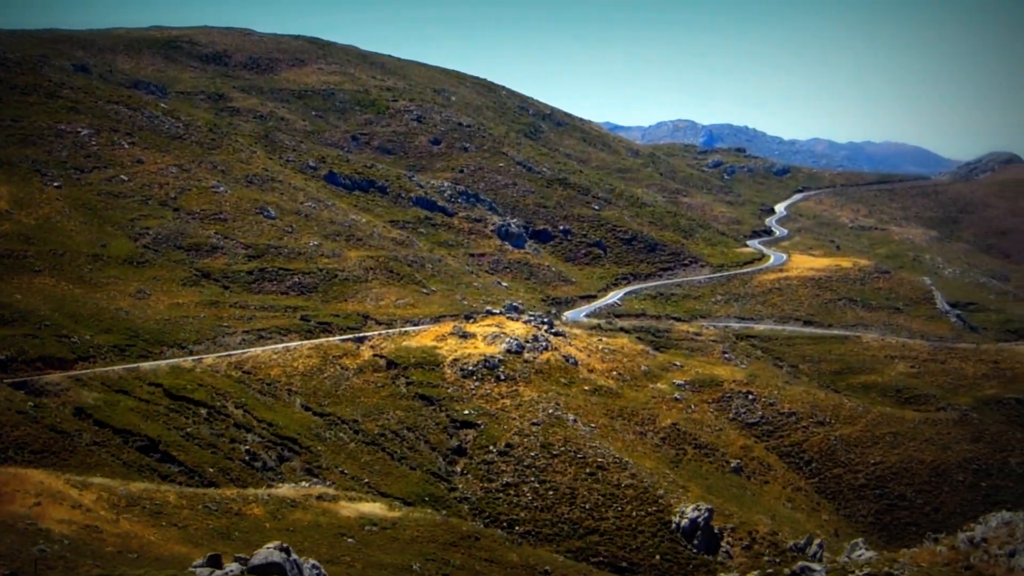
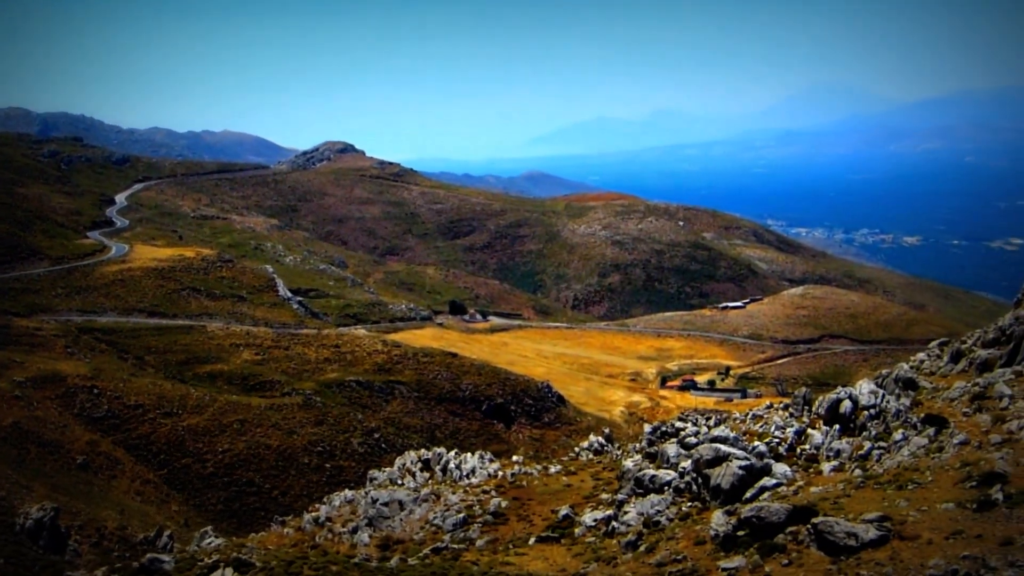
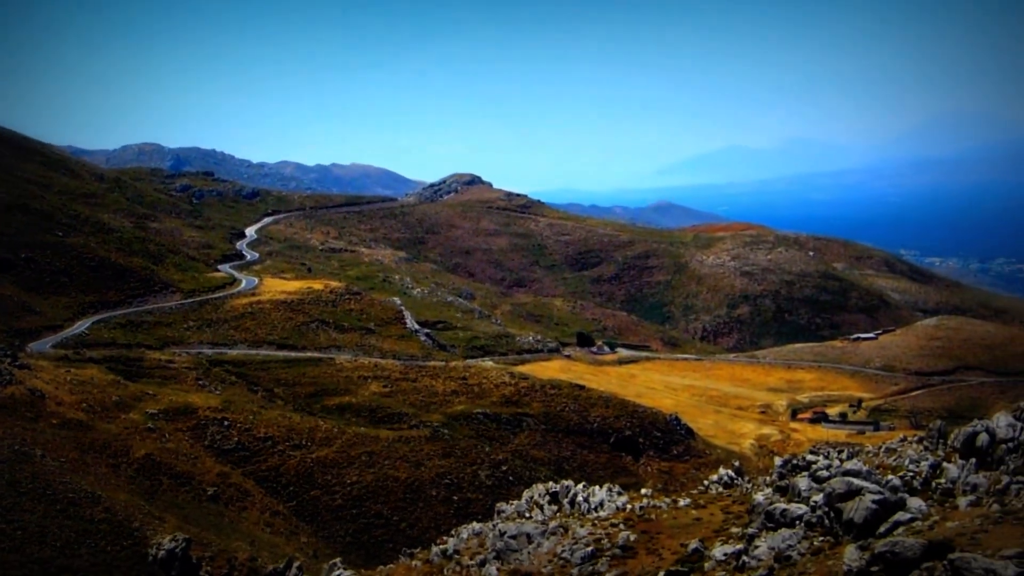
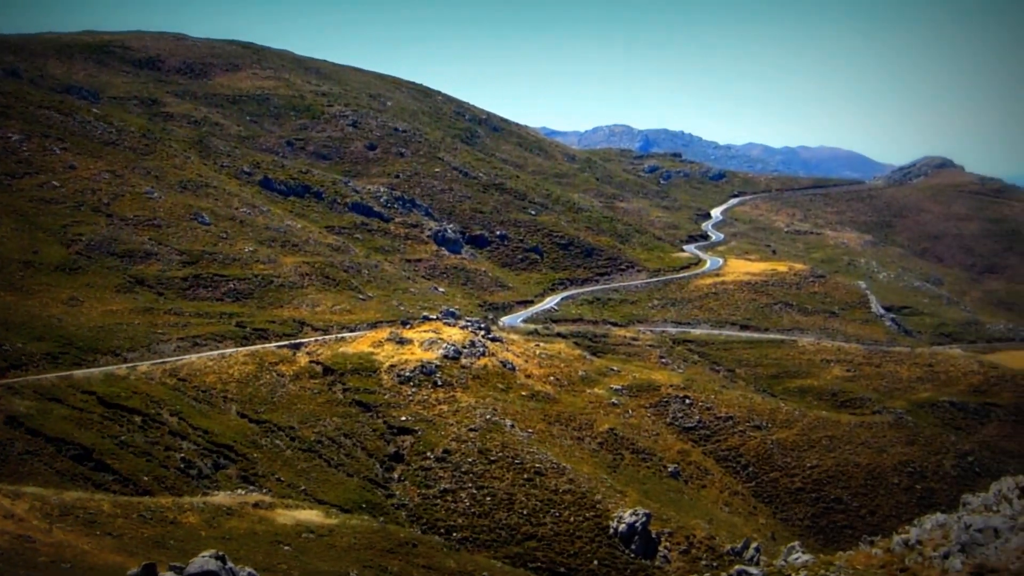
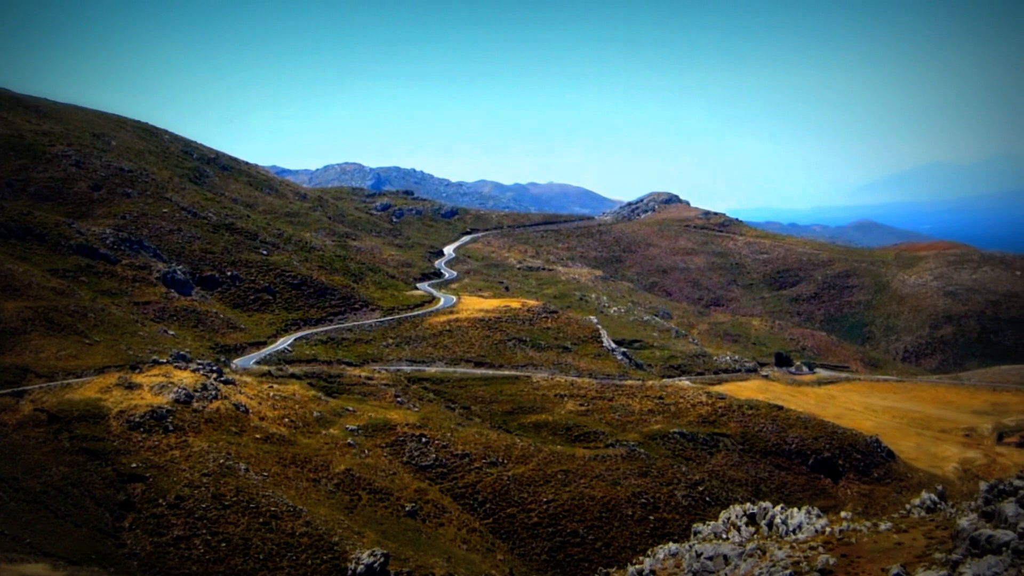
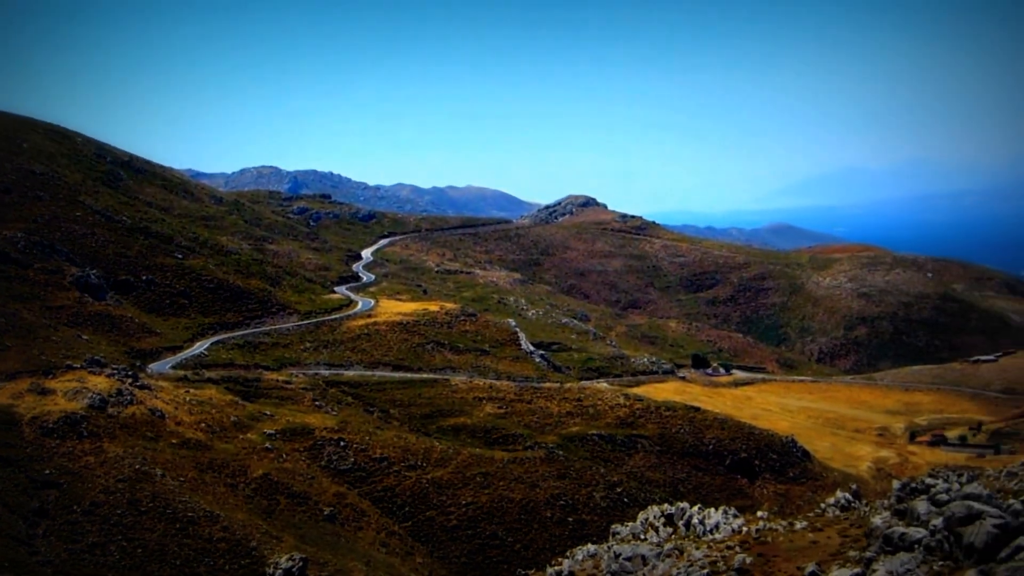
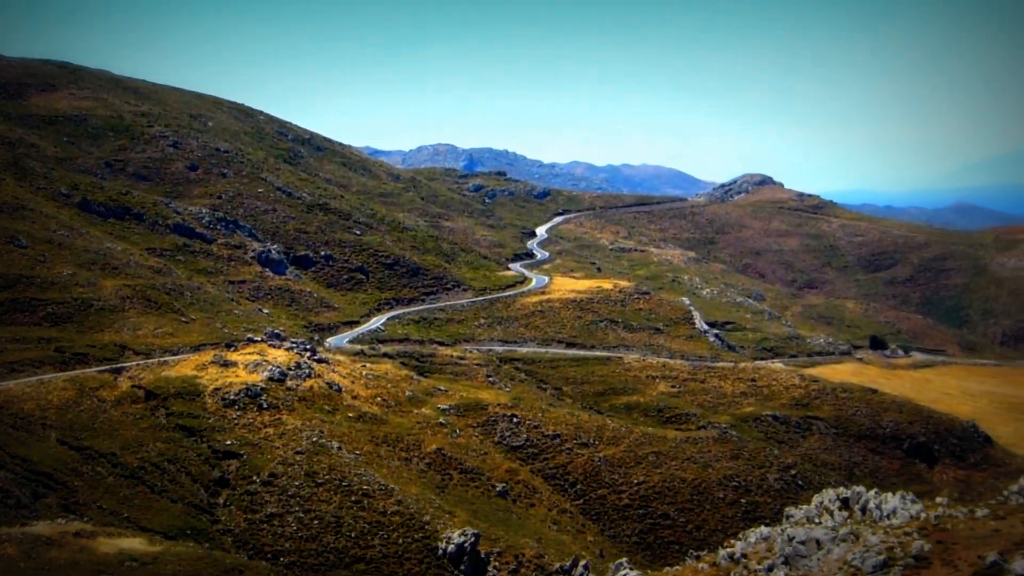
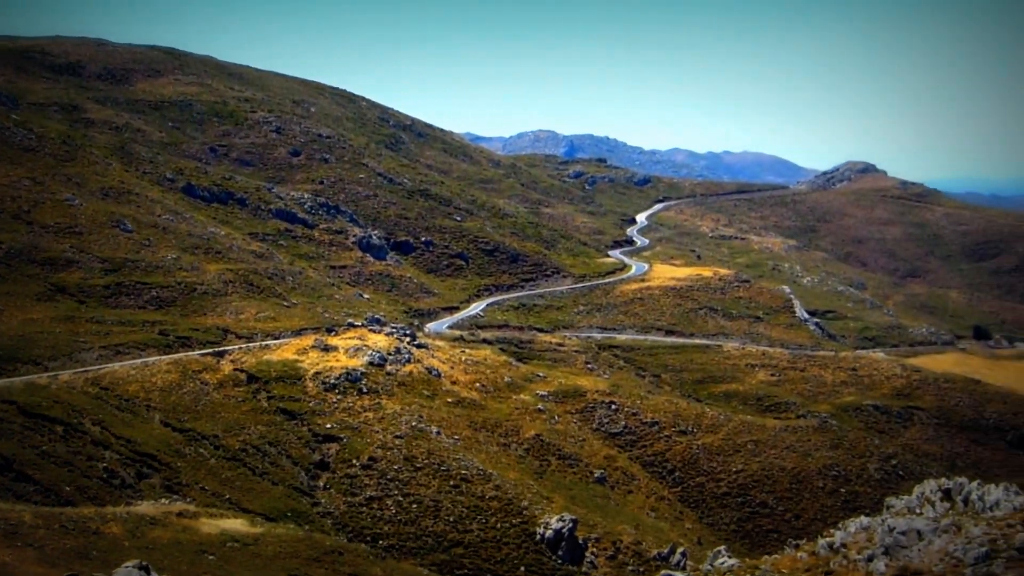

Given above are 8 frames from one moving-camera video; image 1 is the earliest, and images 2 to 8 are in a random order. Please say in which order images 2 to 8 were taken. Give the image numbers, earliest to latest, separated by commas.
4, 8, 7, 5, 6, 3, 2
